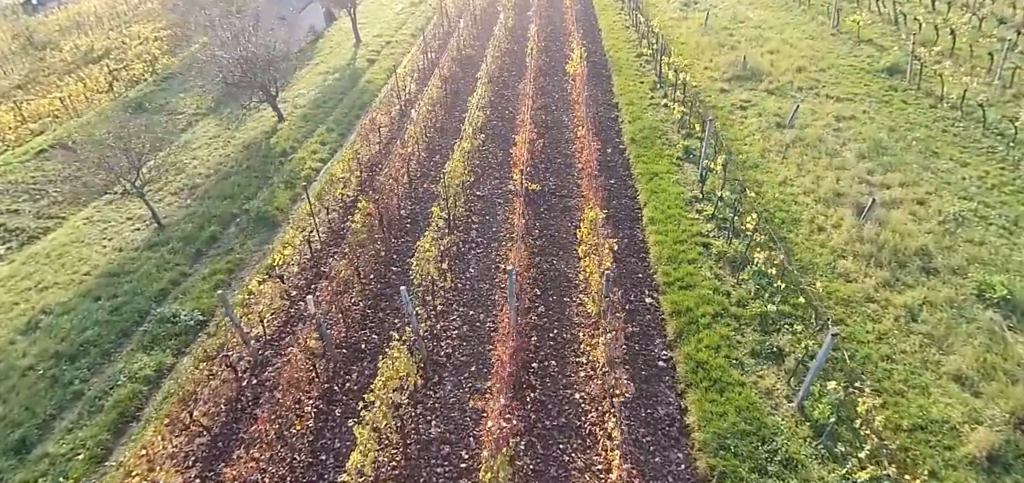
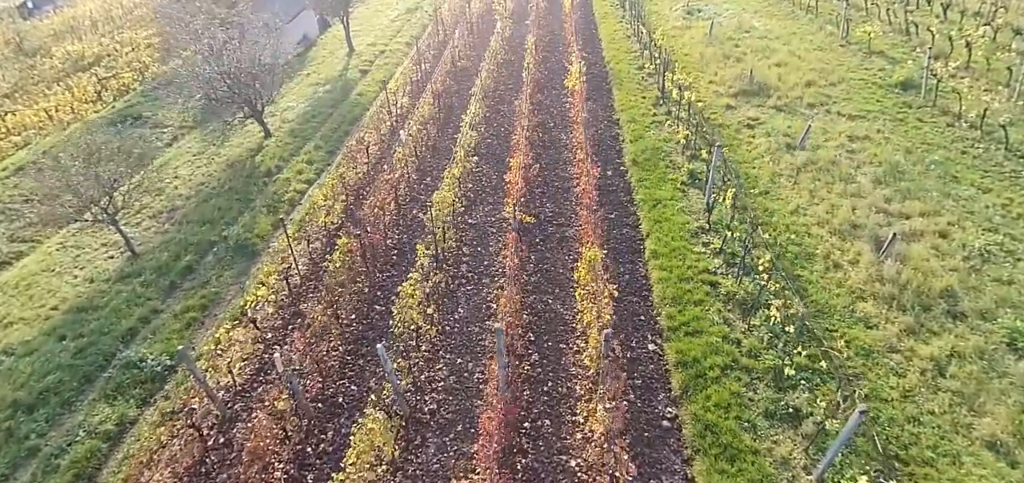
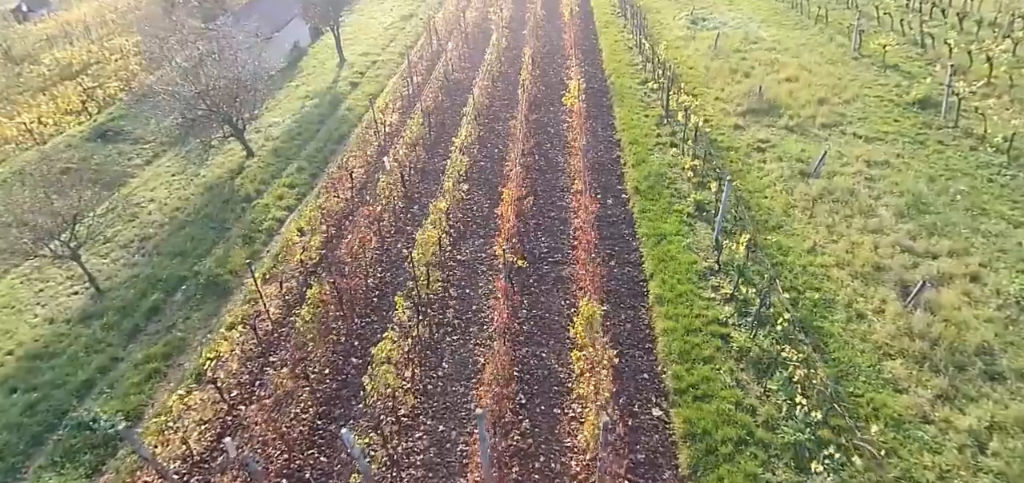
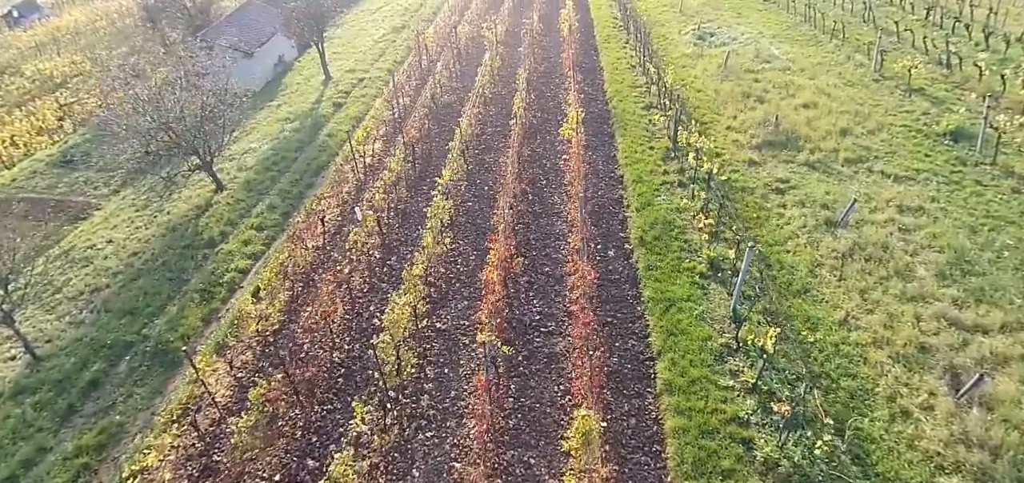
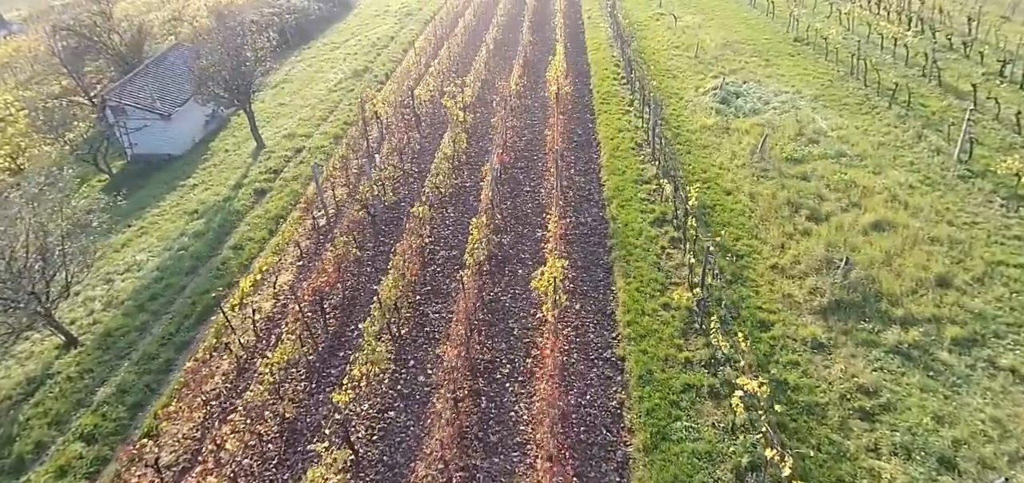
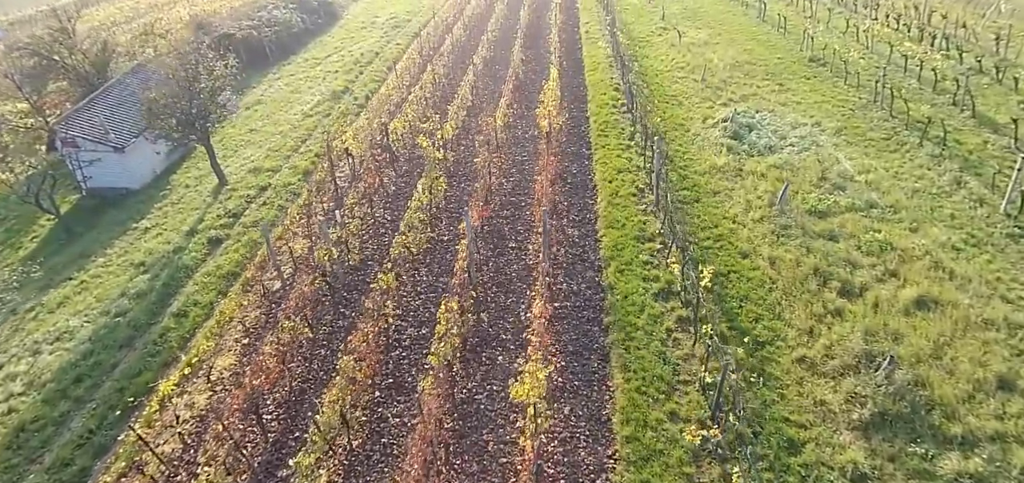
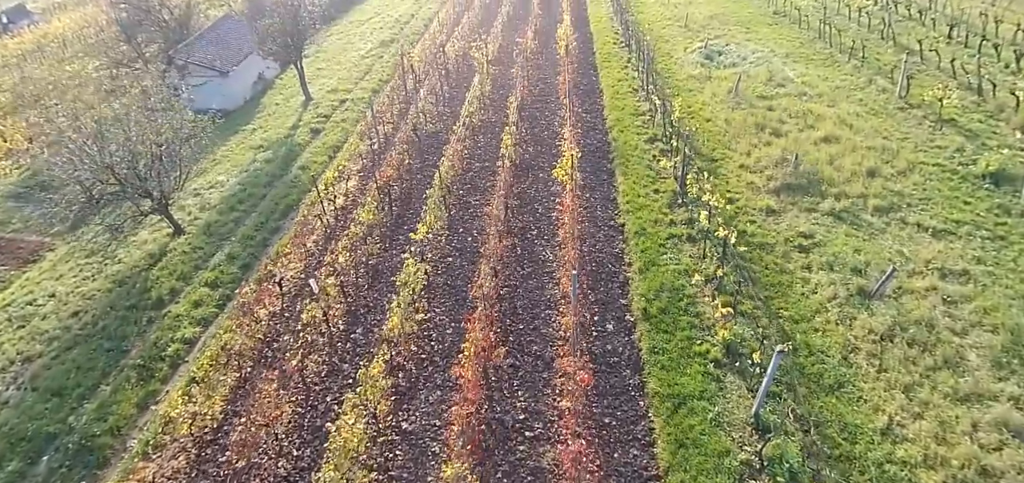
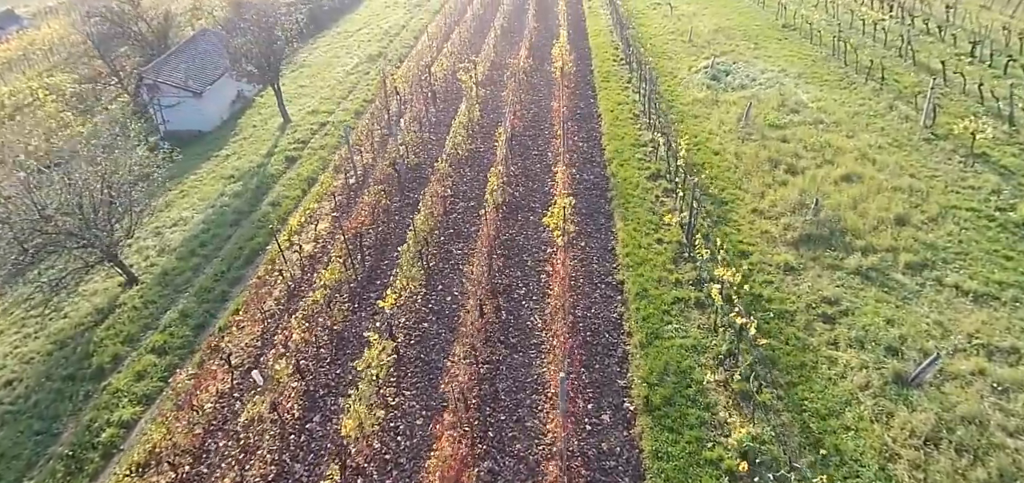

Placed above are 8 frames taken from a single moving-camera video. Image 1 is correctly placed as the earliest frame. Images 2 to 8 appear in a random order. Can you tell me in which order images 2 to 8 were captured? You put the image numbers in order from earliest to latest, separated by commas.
2, 3, 4, 7, 8, 5, 6
